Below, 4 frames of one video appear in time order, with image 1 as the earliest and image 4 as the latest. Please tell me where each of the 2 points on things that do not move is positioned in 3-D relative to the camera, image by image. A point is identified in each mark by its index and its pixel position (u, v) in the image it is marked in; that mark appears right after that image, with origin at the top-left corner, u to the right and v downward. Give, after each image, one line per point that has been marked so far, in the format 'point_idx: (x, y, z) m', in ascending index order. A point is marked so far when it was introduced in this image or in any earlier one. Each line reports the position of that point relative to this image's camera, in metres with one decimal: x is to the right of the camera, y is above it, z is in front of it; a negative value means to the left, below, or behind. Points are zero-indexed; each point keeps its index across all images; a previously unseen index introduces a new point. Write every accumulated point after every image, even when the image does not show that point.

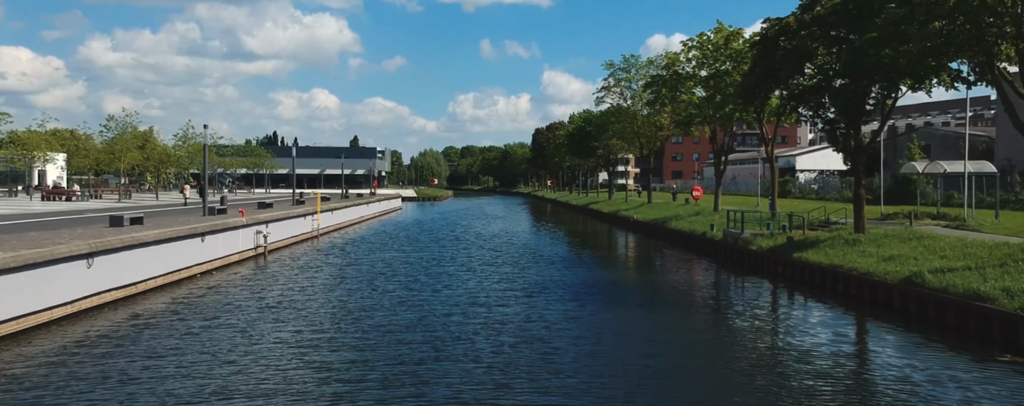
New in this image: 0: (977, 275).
0: (+10.4, -1.6, +15.4) m
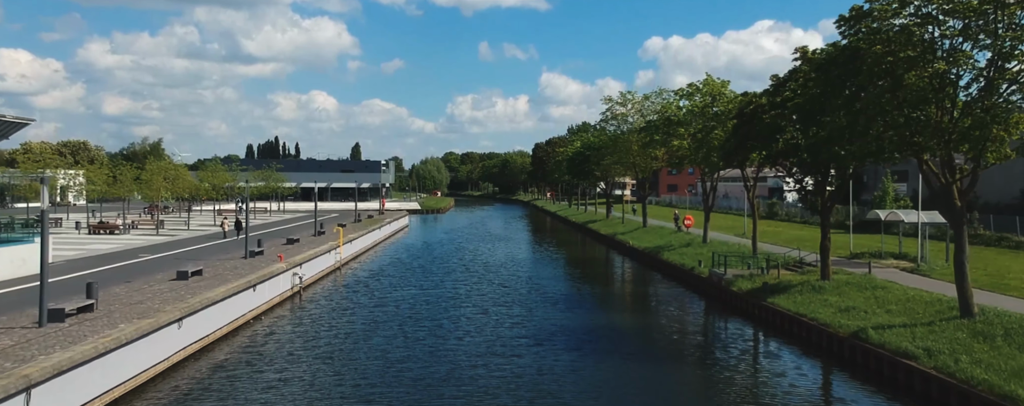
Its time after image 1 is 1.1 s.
0: (+10.8, -3.5, +18.7) m
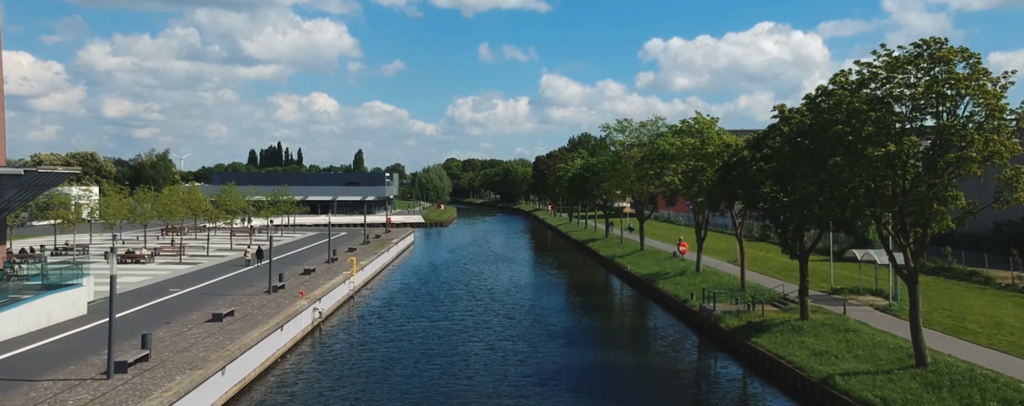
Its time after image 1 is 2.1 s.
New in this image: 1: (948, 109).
0: (+11.0, -5.4, +21.1) m
1: (+12.6, +2.7, +19.8) m
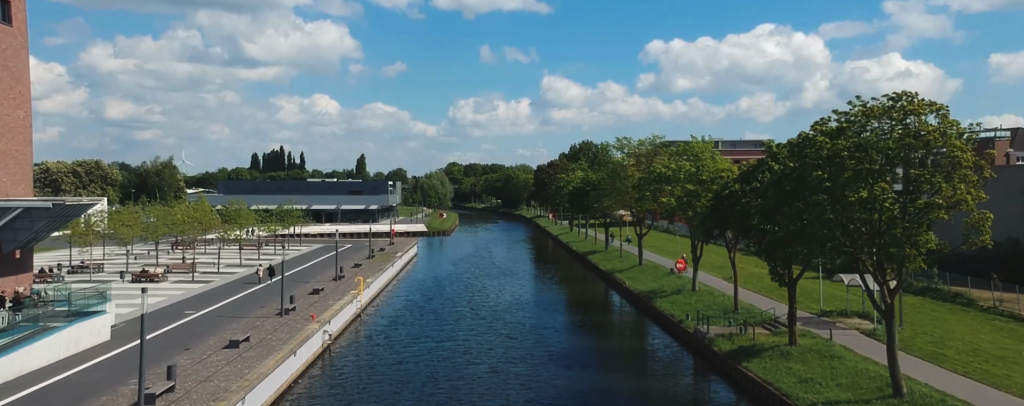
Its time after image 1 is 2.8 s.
0: (+11.1, -6.8, +22.5) m
1: (+12.6, +1.4, +21.2) m
